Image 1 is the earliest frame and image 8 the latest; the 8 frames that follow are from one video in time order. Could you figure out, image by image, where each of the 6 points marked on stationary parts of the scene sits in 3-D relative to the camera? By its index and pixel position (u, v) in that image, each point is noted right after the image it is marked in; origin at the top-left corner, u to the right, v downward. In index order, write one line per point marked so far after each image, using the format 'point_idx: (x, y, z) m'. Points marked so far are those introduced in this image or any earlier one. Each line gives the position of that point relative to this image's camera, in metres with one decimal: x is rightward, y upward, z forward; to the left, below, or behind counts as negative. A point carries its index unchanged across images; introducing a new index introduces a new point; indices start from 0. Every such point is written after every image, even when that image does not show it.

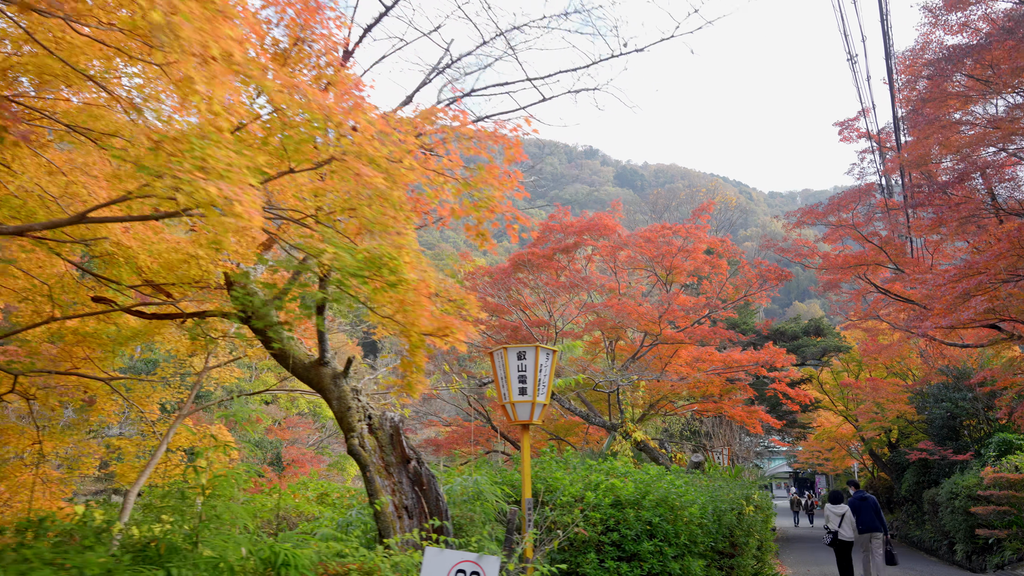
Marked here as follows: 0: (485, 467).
0: (-0.3, -1.7, +5.8) m
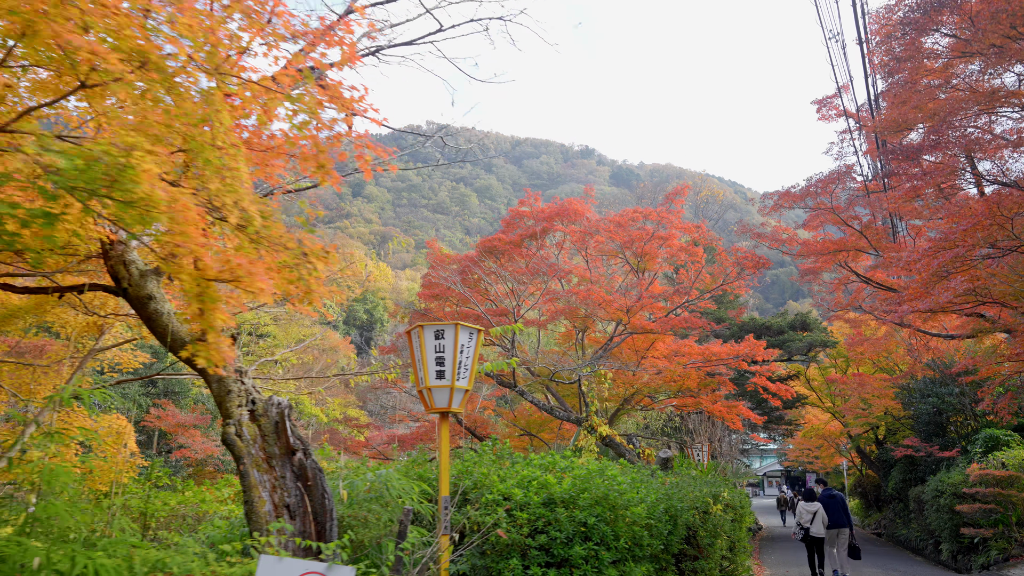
0: (-0.8, -1.5, +5.2) m
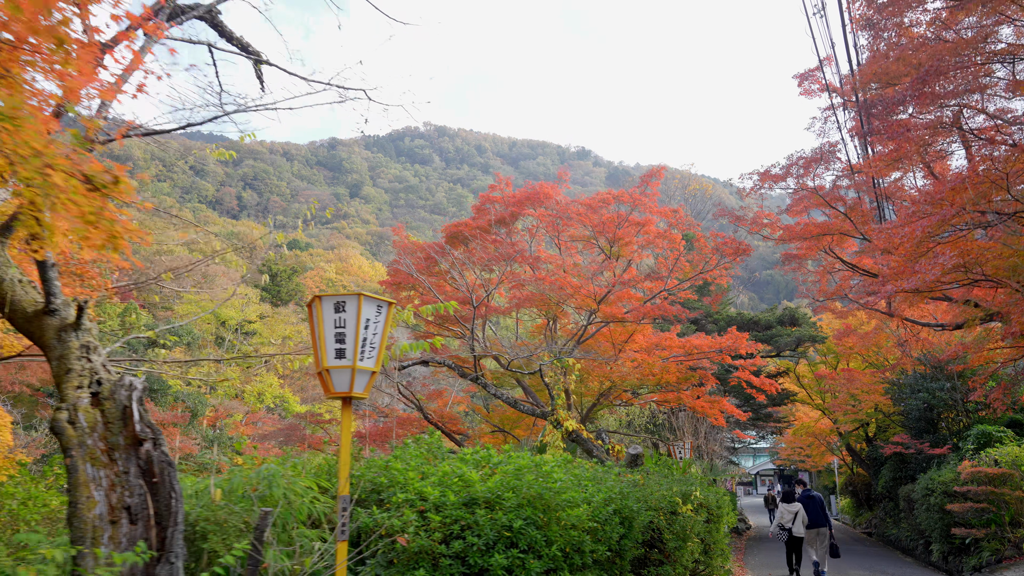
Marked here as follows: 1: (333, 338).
0: (-1.4, -1.3, +4.6) m
1: (-1.1, -0.3, +3.7) m
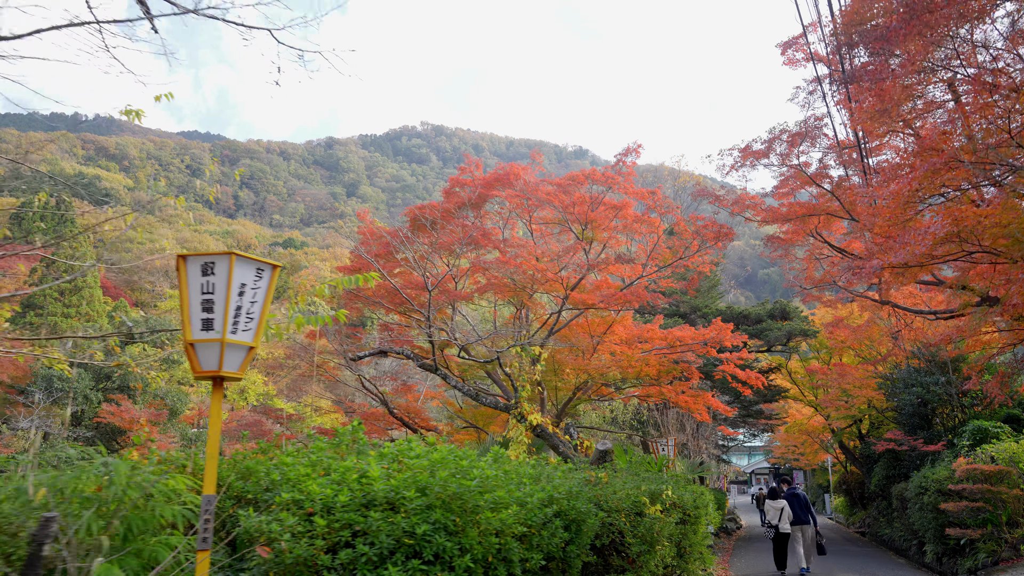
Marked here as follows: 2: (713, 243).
0: (-1.9, -1.1, +4.0) m
1: (-1.5, -0.1, +3.1) m
2: (+3.2, +0.7, +9.8) m
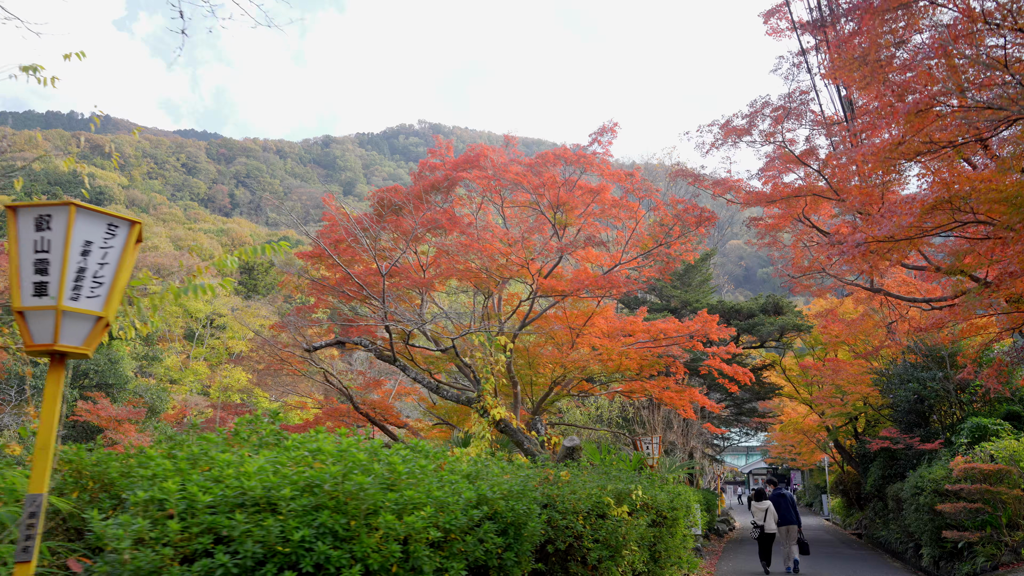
0: (-2.3, -0.9, +3.5) m
1: (-2.0, +0.1, +2.5) m
2: (+2.7, +0.9, +9.2) m
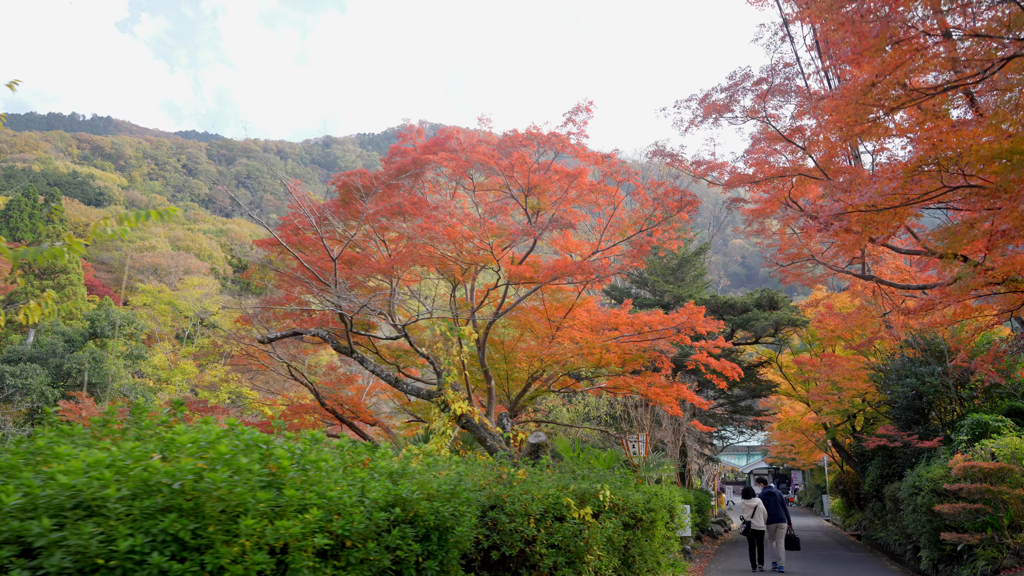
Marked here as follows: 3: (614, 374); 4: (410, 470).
0: (-2.7, -0.7, +3.0) m
1: (-2.4, +0.2, +2.1) m
2: (+2.3, +1.0, +8.8) m
3: (+1.8, -1.5, +11.0) m
4: (-0.6, -1.1, +3.8) m
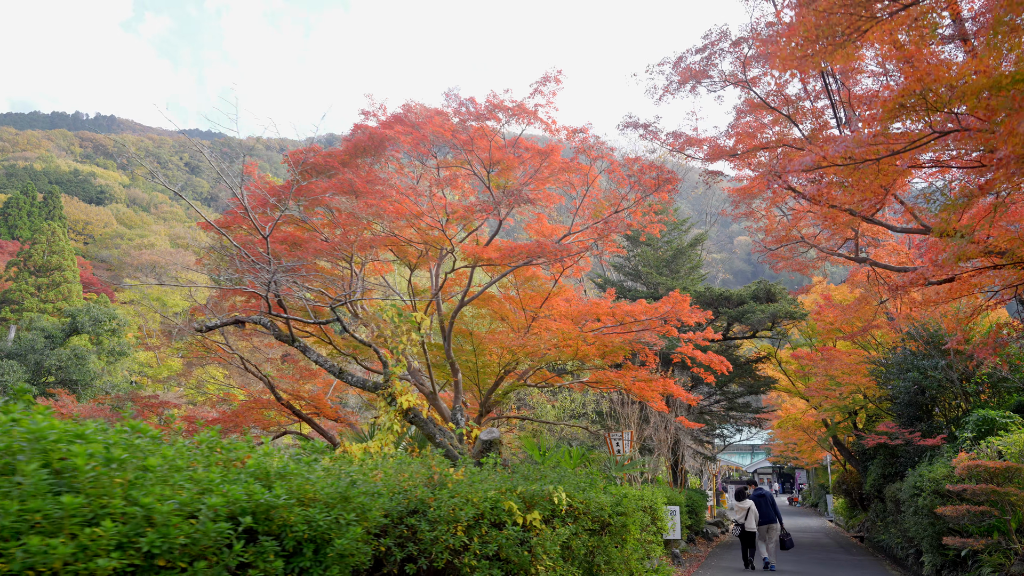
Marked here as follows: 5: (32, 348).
0: (-3.2, -0.6, +2.4) m
1: (-2.9, +0.4, +1.5) m
2: (+1.9, +1.2, +8.1) m
3: (+1.4, -1.3, +10.4) m
4: (-1.1, -0.9, +3.2) m
5: (-15.5, -1.9, +19.9) m
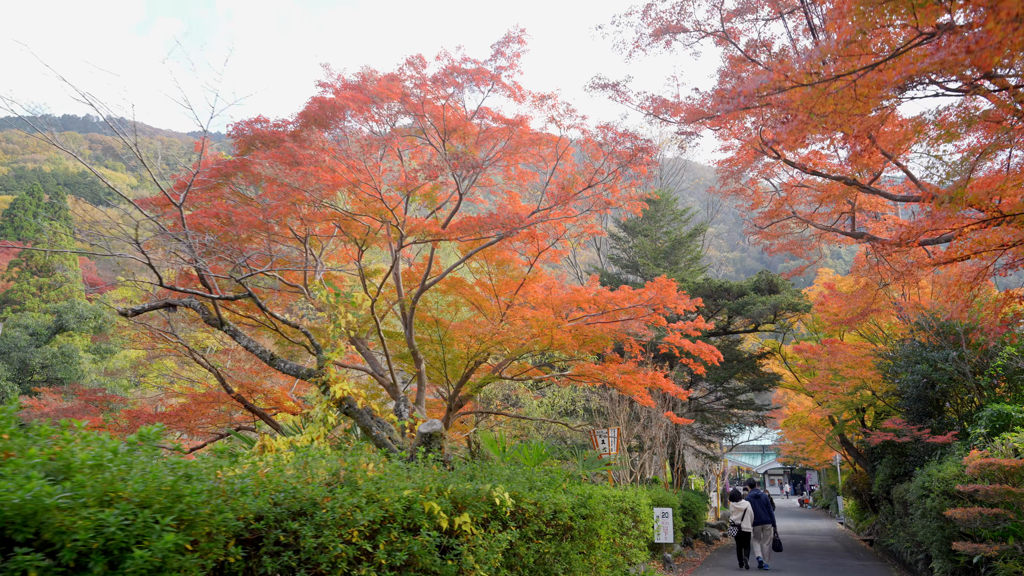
0: (-3.7, -0.3, +1.8) m
1: (-3.5, +0.6, +0.9) m
2: (+1.5, +1.5, +7.4) m
3: (+1.0, -1.1, +9.7) m
4: (-1.6, -0.7, +2.5) m
5: (-15.7, -1.8, +19.5) m
